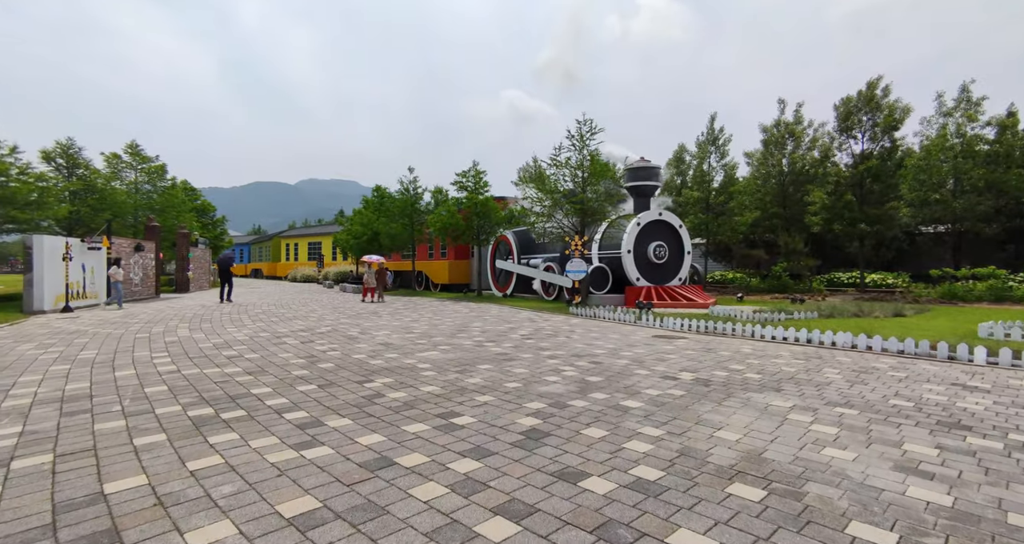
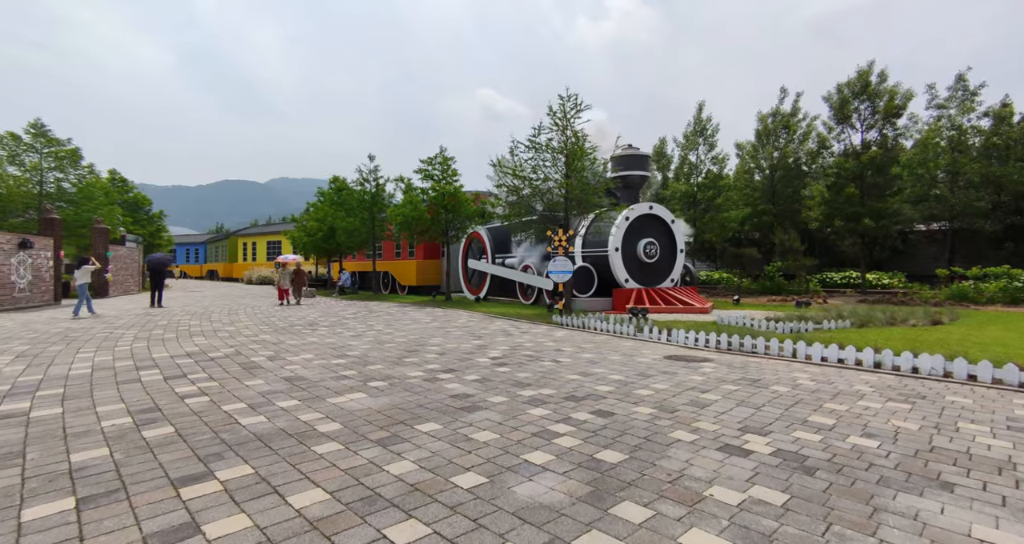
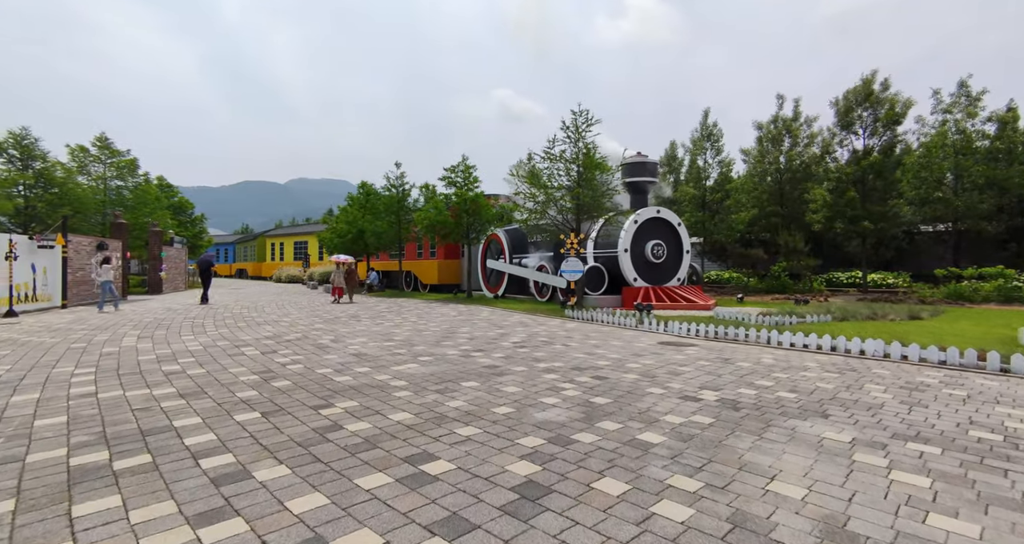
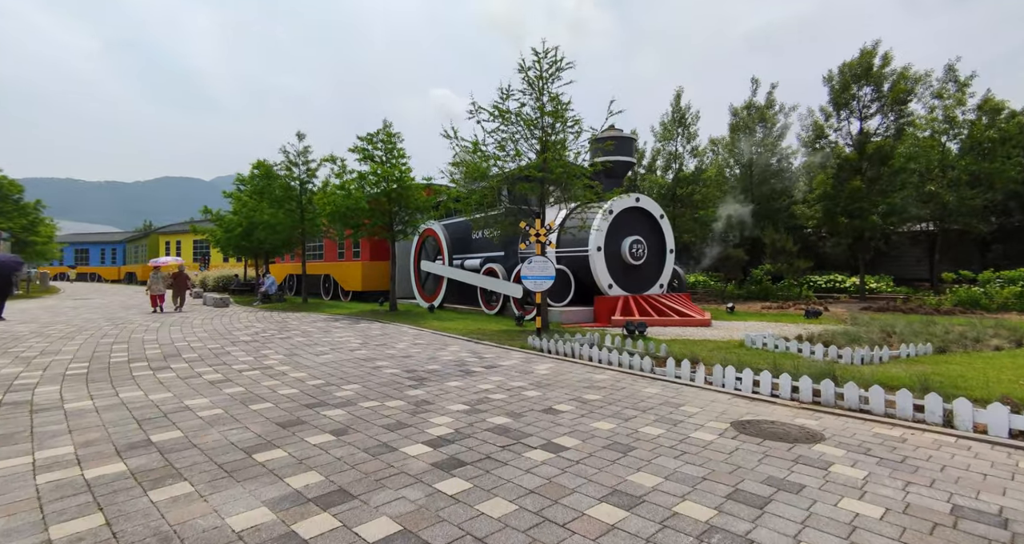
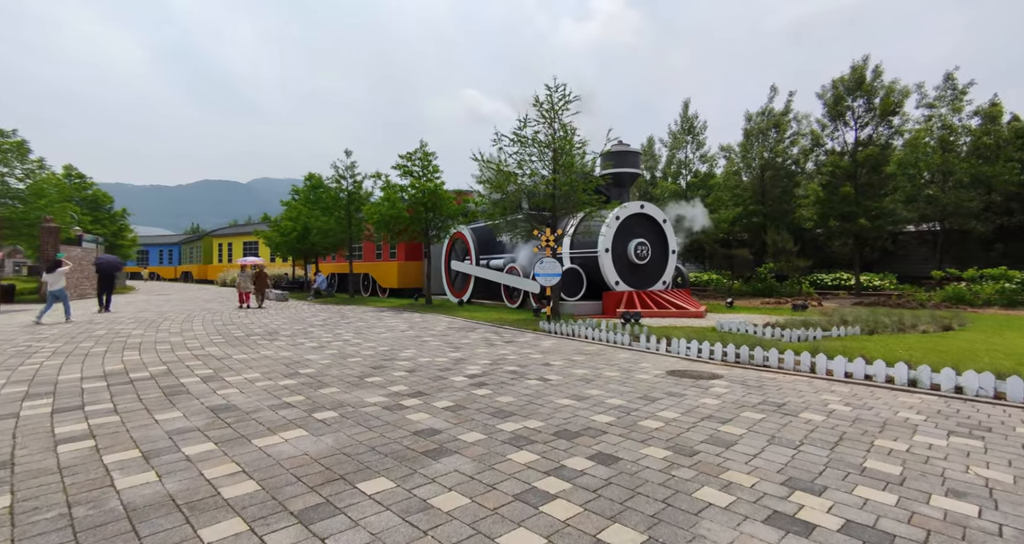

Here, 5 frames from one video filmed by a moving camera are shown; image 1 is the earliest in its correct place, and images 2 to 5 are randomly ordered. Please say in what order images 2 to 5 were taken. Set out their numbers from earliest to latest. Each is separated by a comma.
3, 2, 5, 4
